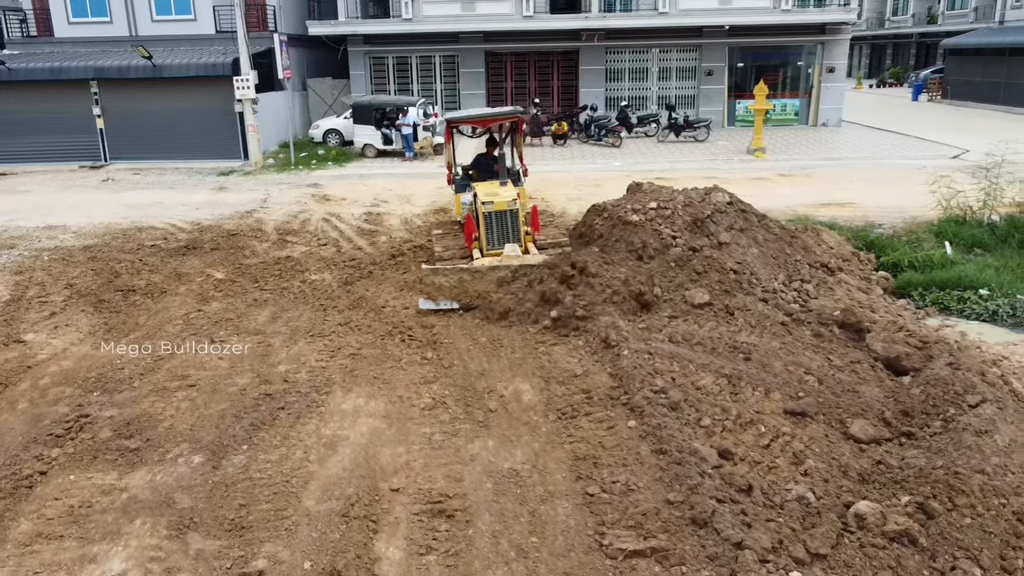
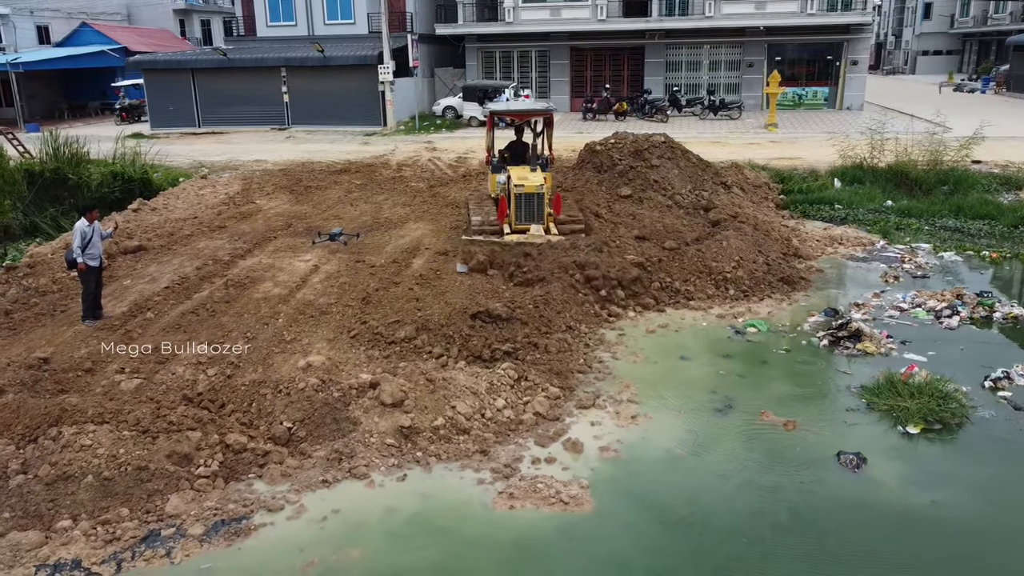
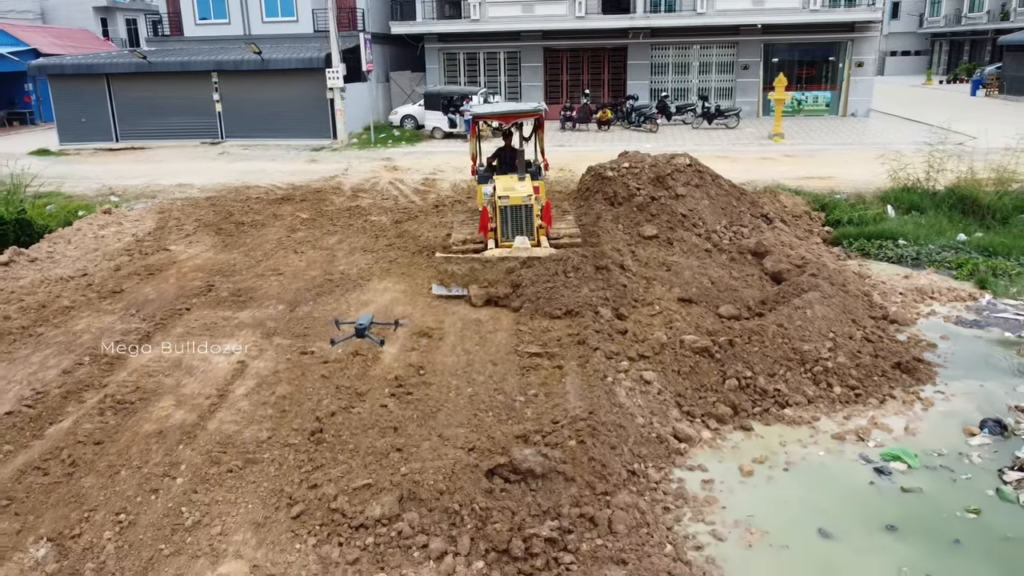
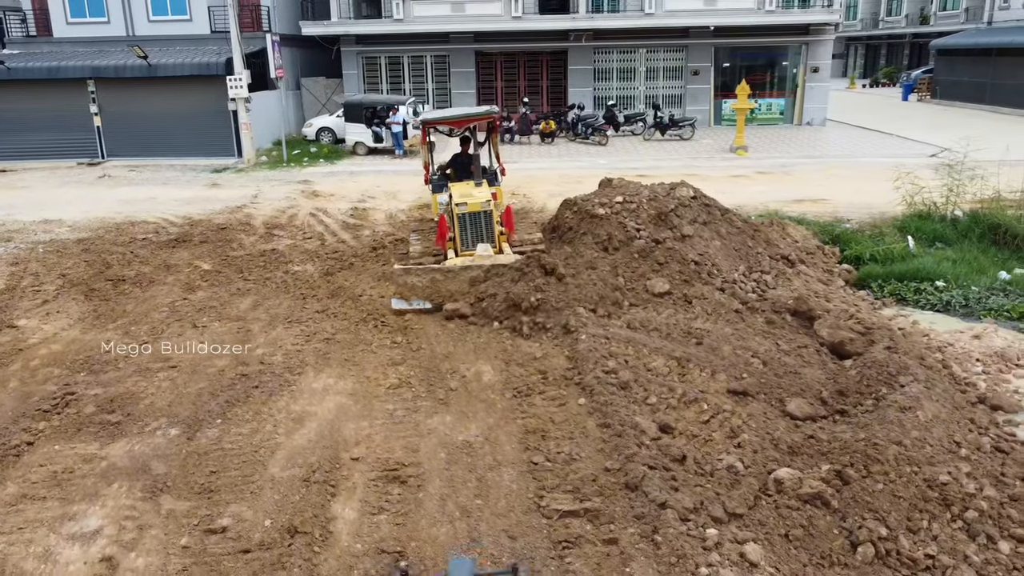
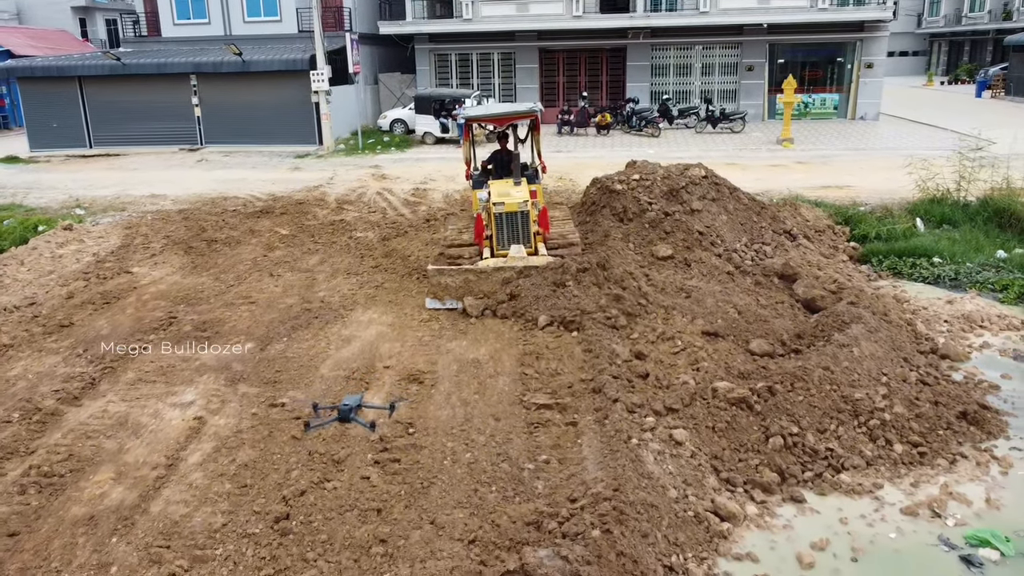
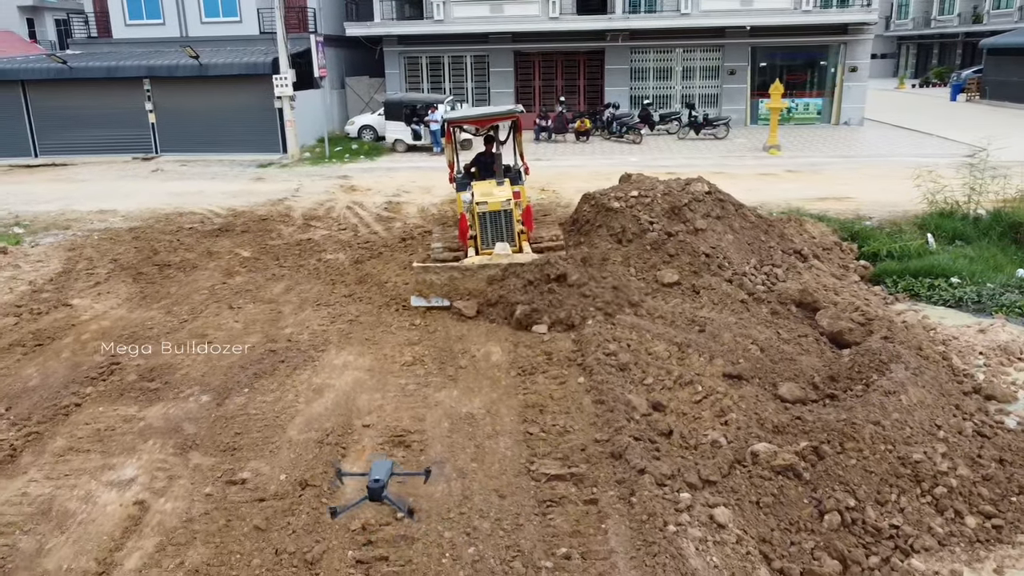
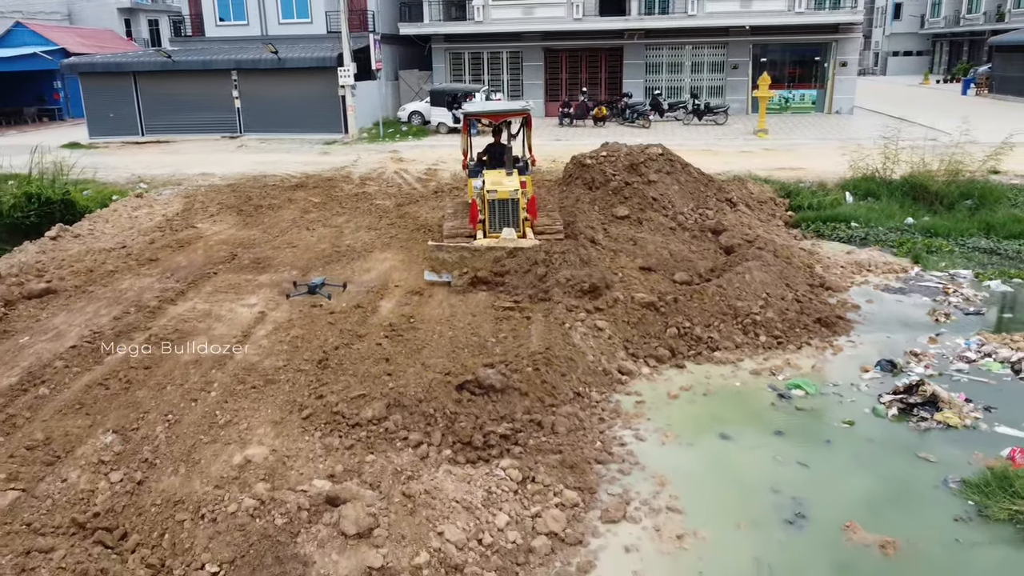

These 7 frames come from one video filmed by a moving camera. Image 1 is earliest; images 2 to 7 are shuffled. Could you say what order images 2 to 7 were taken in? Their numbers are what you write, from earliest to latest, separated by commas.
4, 6, 5, 3, 7, 2
